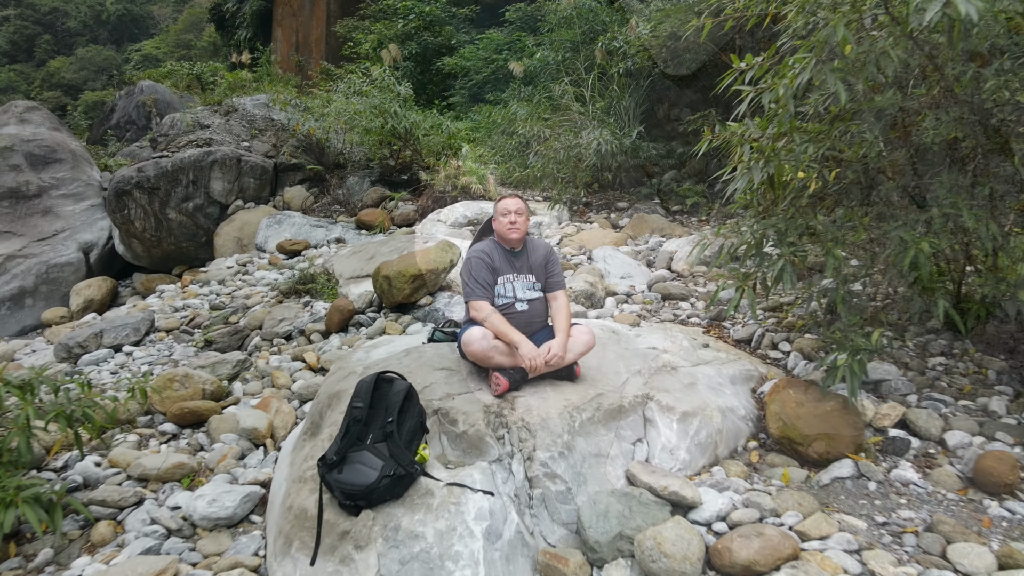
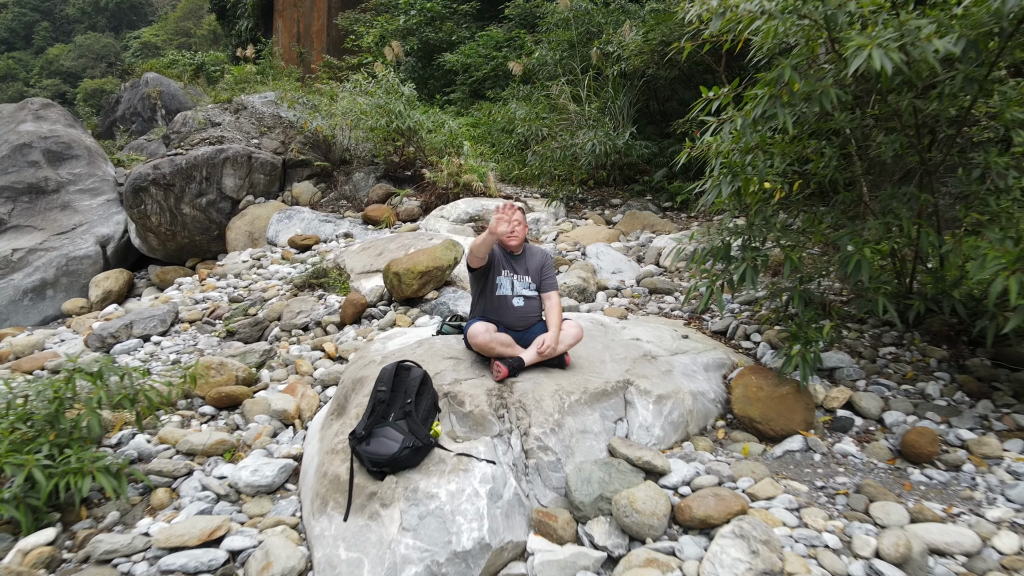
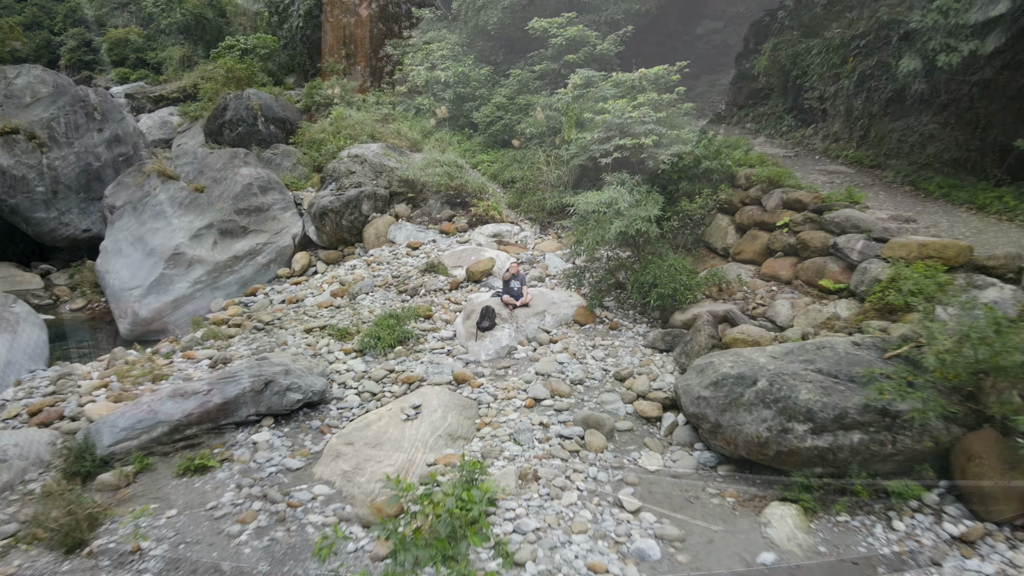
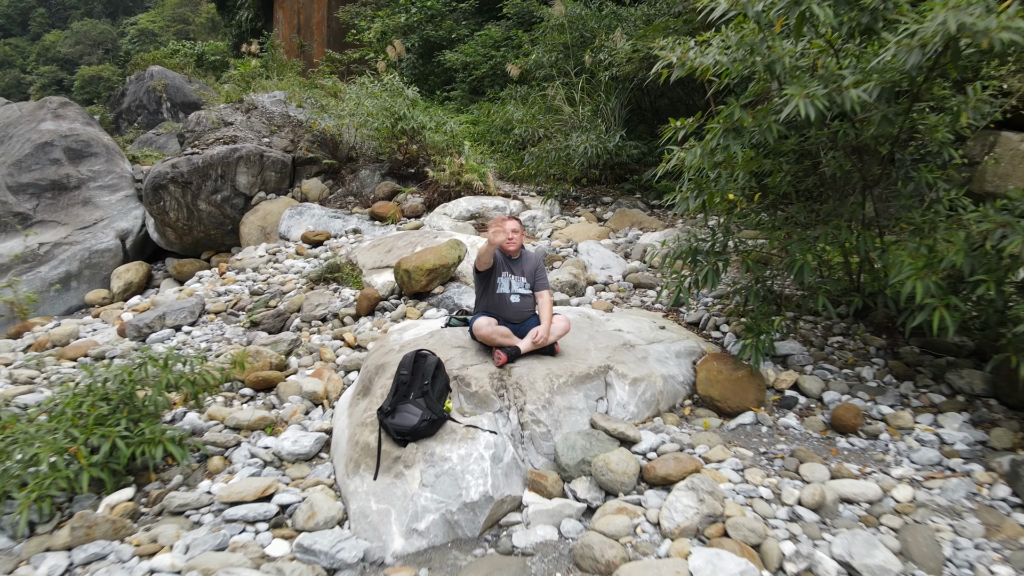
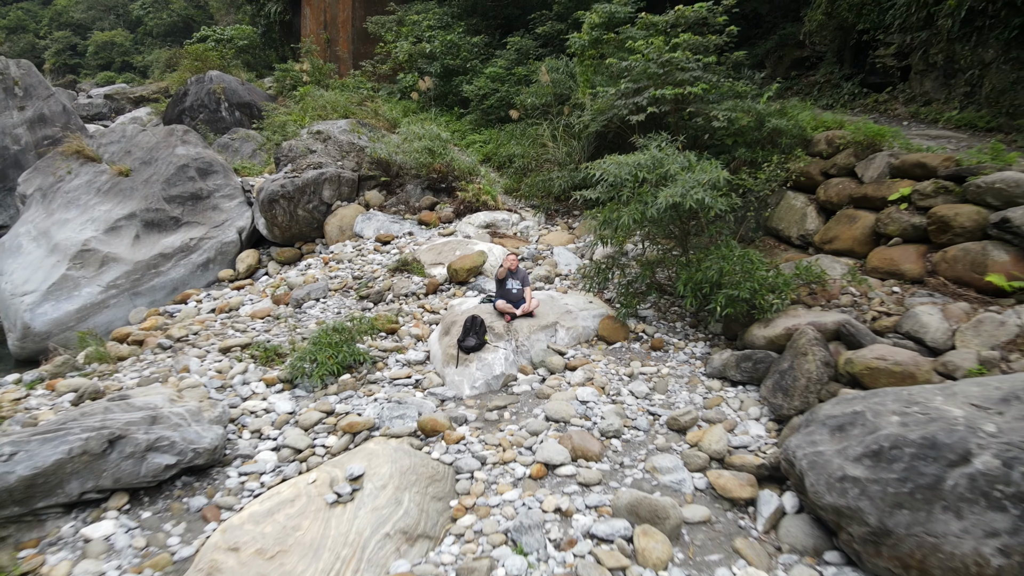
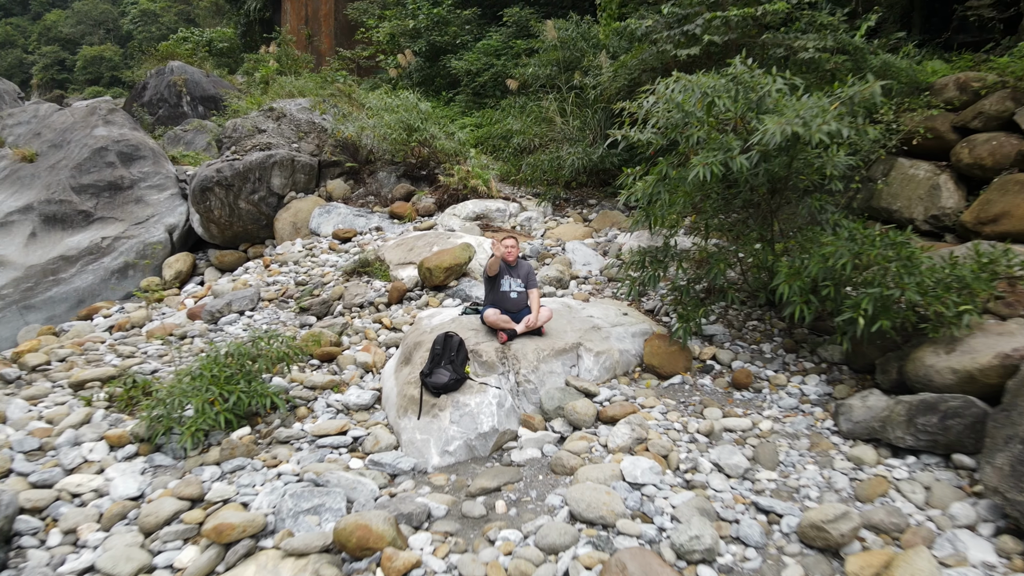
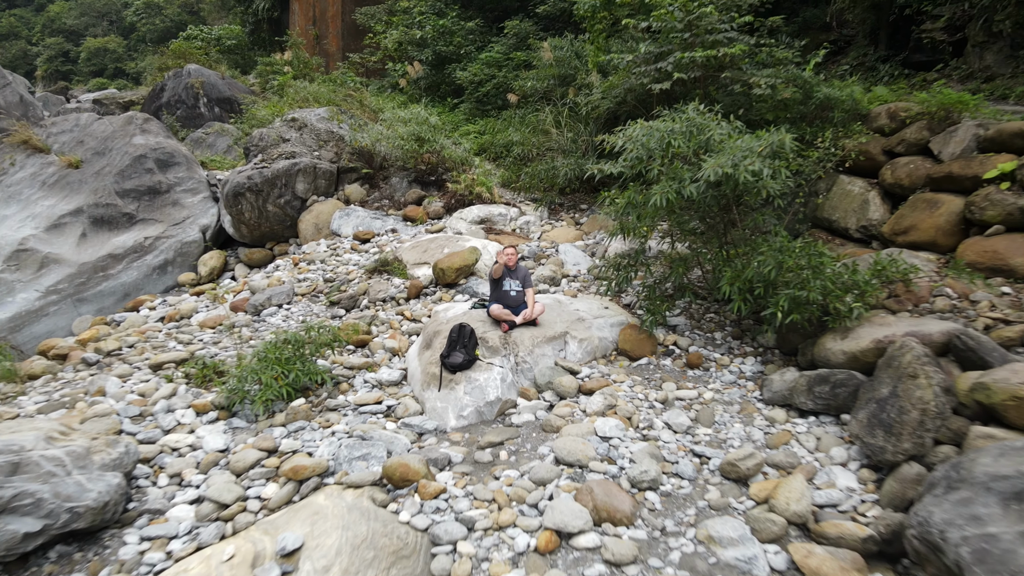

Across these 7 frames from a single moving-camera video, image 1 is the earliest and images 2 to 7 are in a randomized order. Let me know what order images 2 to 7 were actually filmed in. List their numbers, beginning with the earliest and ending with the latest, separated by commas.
2, 4, 6, 7, 5, 3
